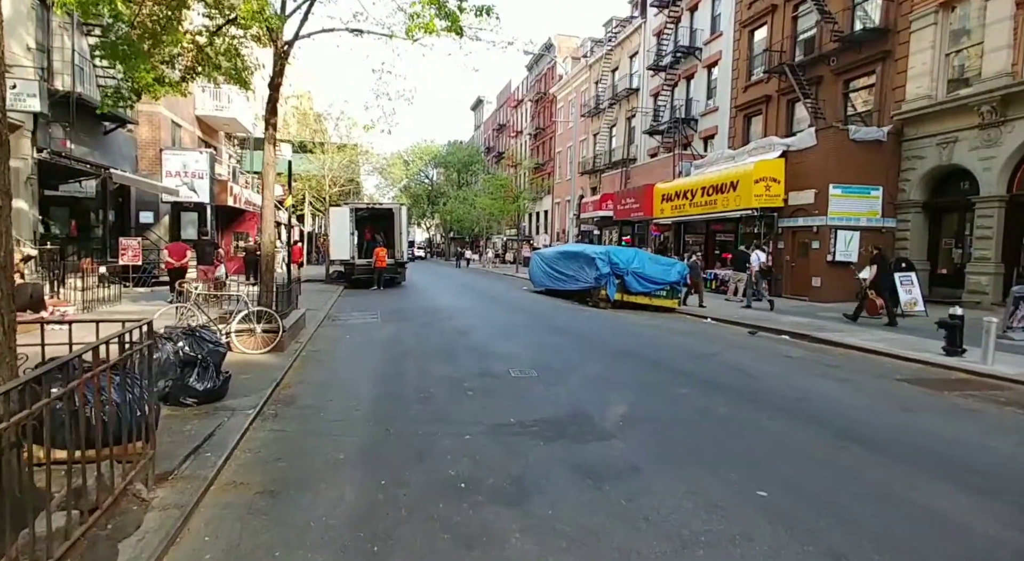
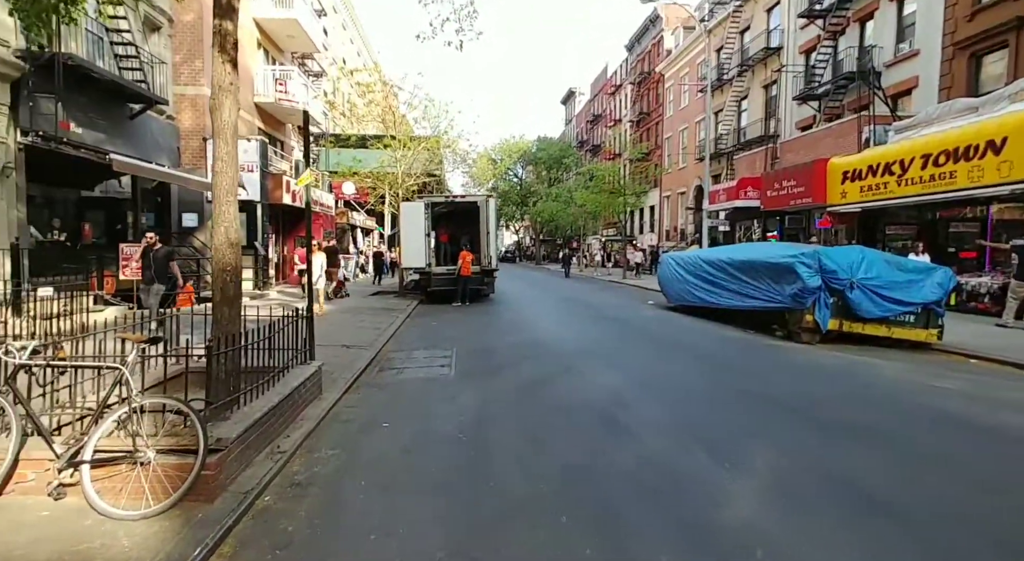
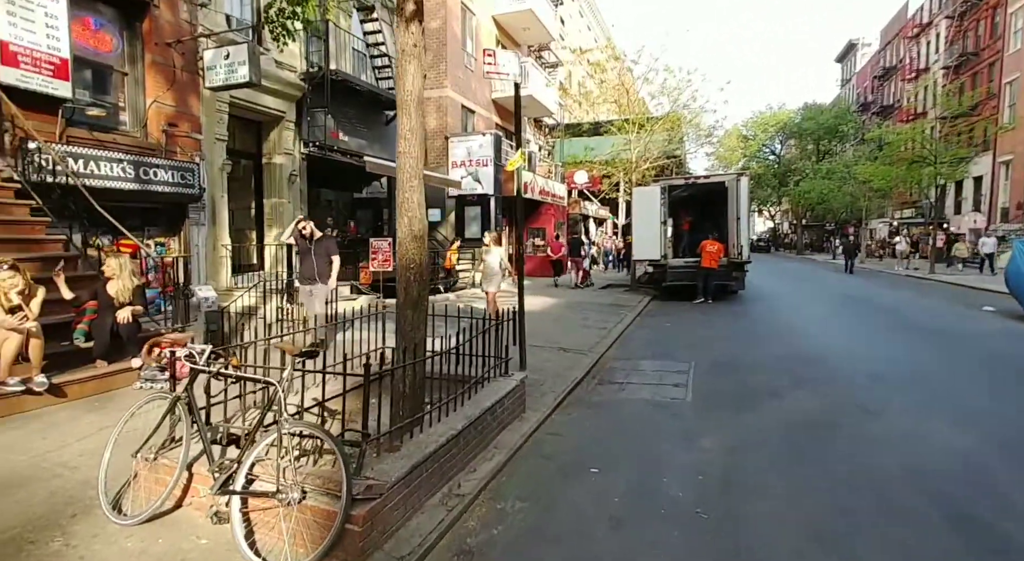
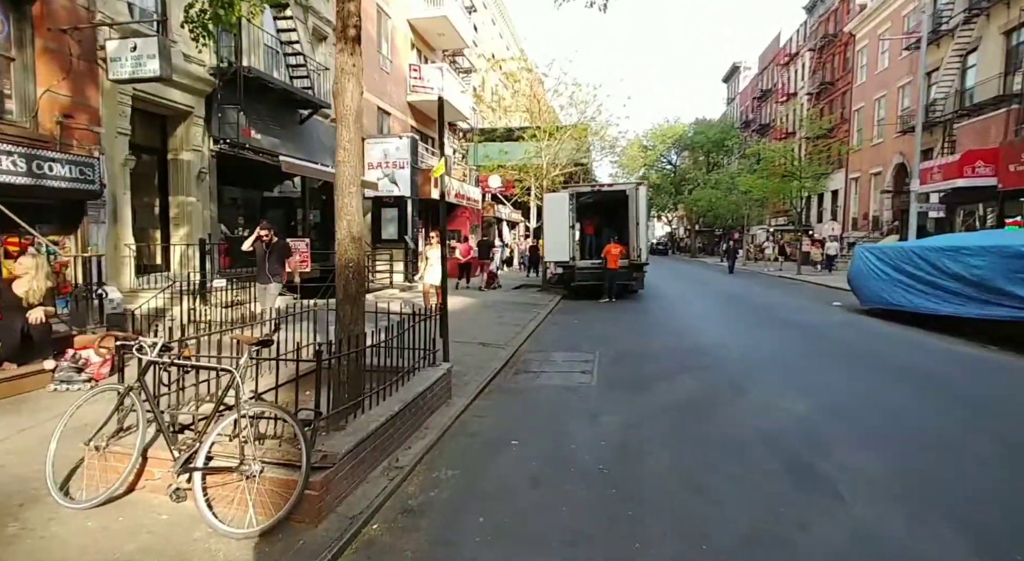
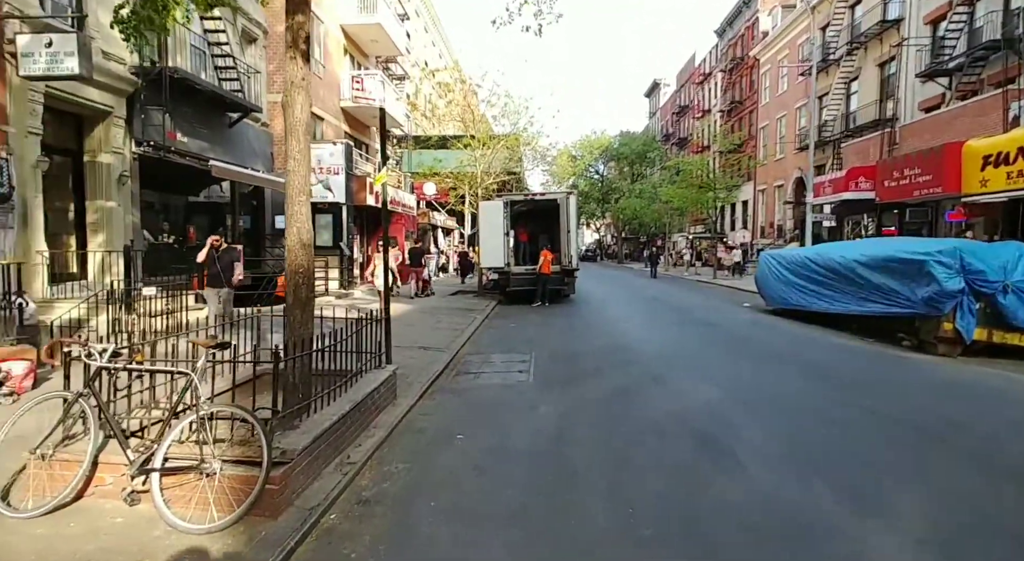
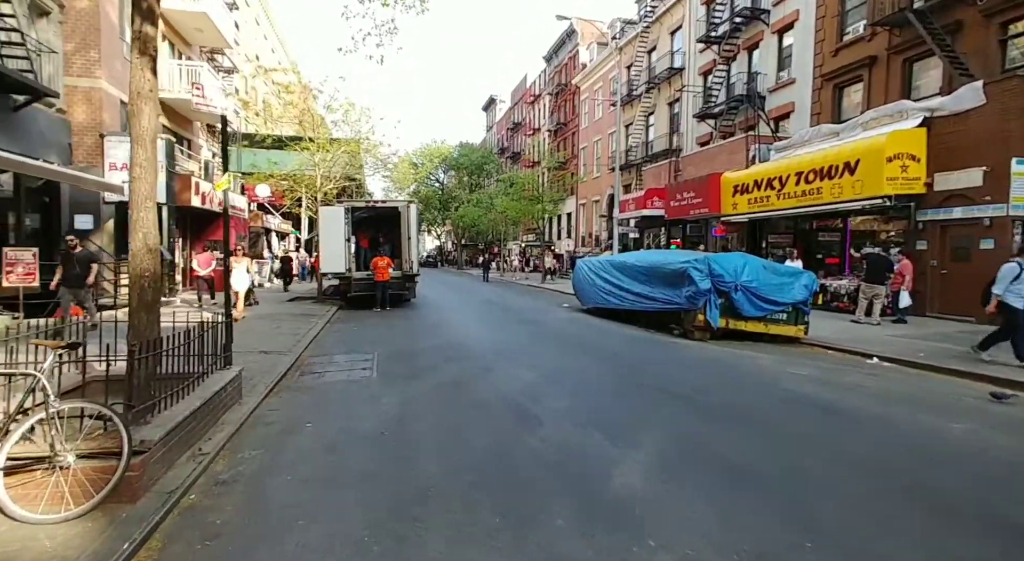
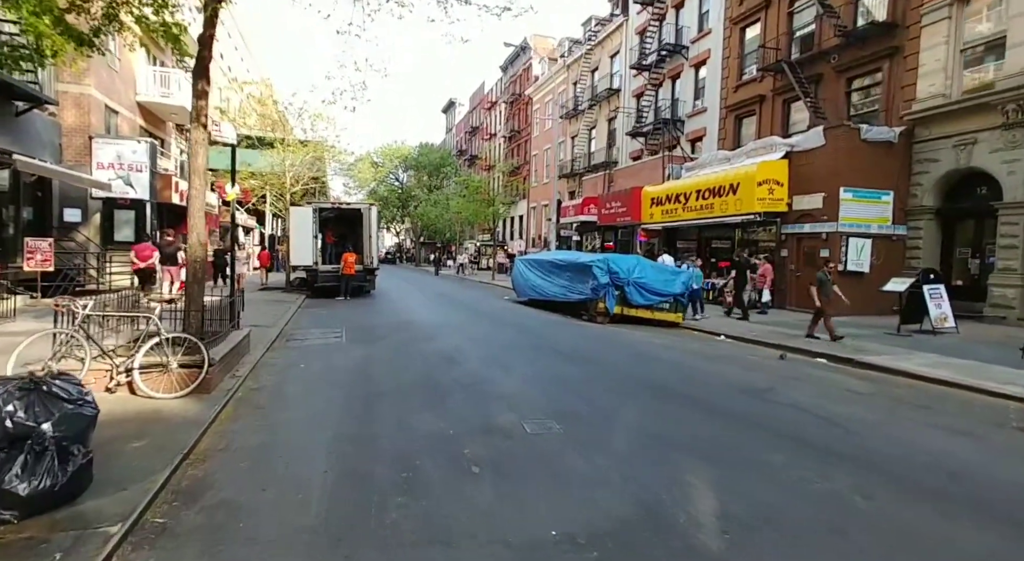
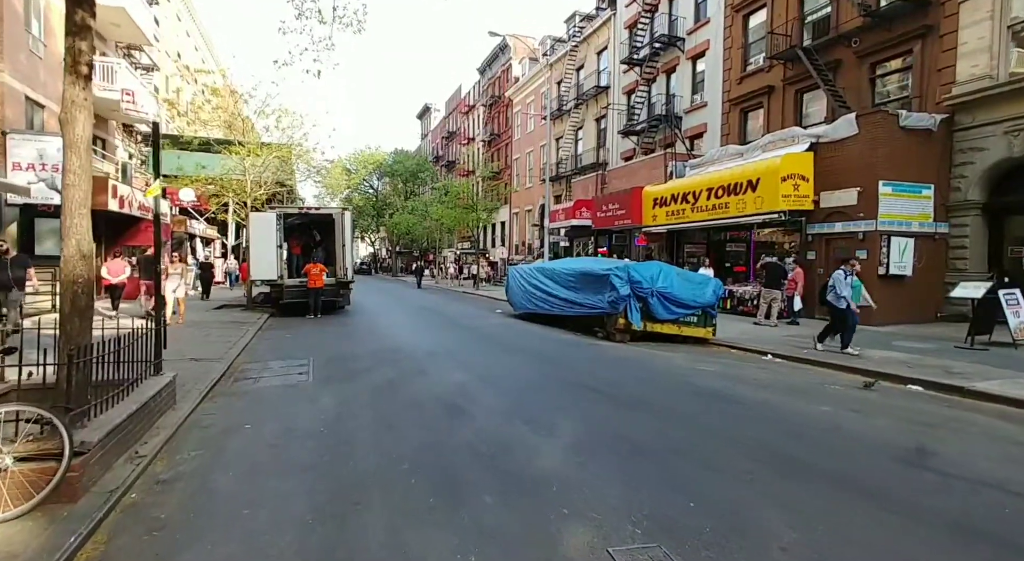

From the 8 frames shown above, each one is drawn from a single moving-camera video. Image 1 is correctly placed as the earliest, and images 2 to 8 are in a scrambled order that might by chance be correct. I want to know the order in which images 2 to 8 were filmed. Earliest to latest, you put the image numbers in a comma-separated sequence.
7, 8, 6, 2, 5, 4, 3
